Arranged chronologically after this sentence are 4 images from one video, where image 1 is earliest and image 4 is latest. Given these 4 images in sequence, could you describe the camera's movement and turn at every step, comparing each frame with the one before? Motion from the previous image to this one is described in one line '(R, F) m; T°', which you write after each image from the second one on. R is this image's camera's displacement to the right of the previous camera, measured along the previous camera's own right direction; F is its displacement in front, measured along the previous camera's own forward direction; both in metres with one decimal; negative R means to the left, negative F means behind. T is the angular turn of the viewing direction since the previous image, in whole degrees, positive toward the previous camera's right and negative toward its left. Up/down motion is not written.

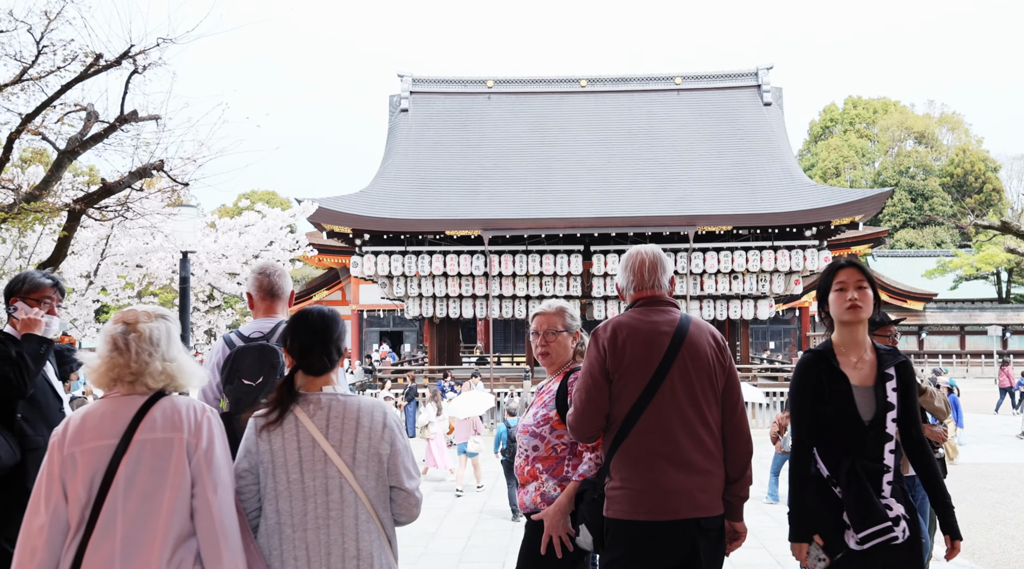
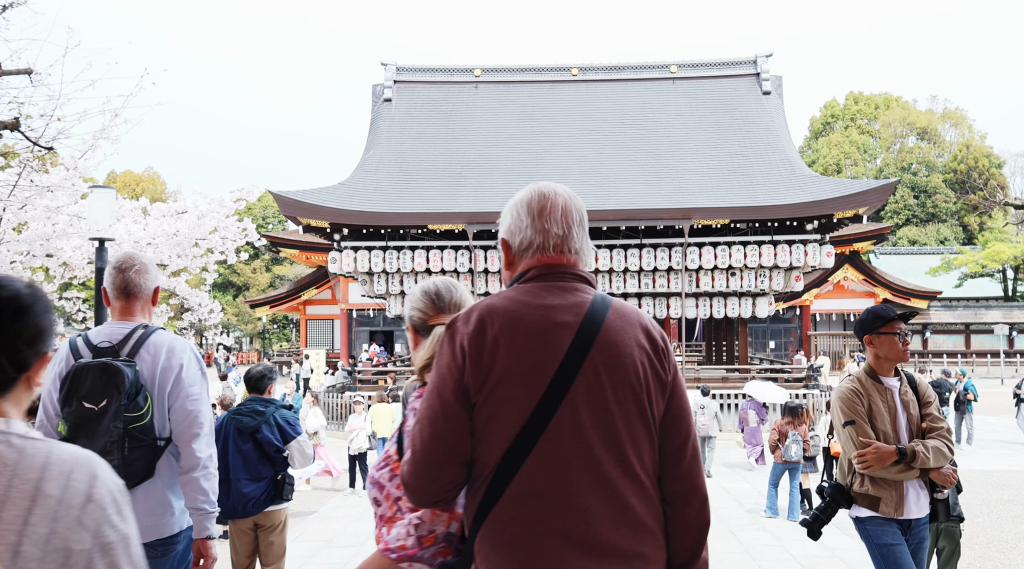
(+0.3, +1.0) m; 0°
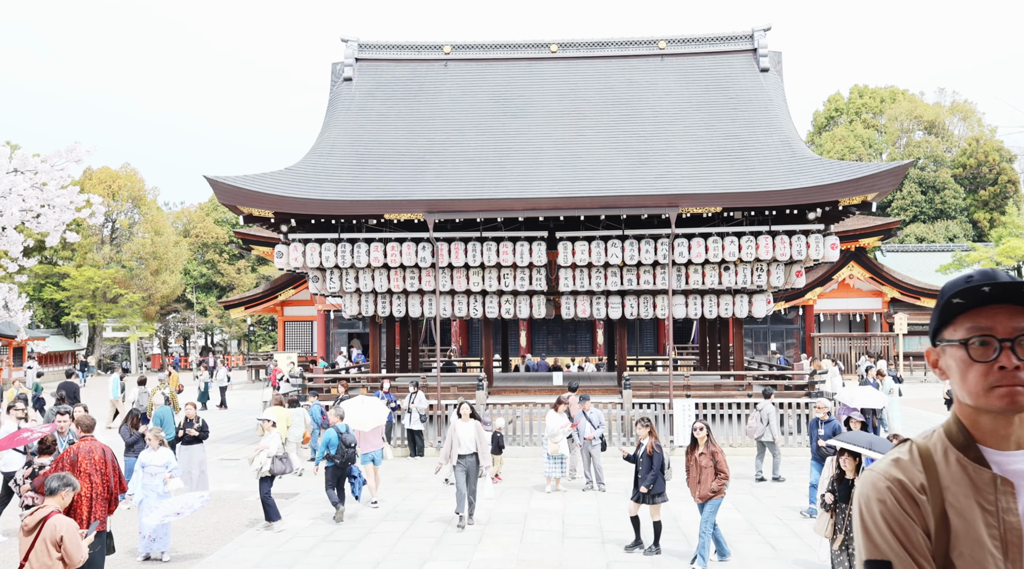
(+0.7, +2.0) m; 0°
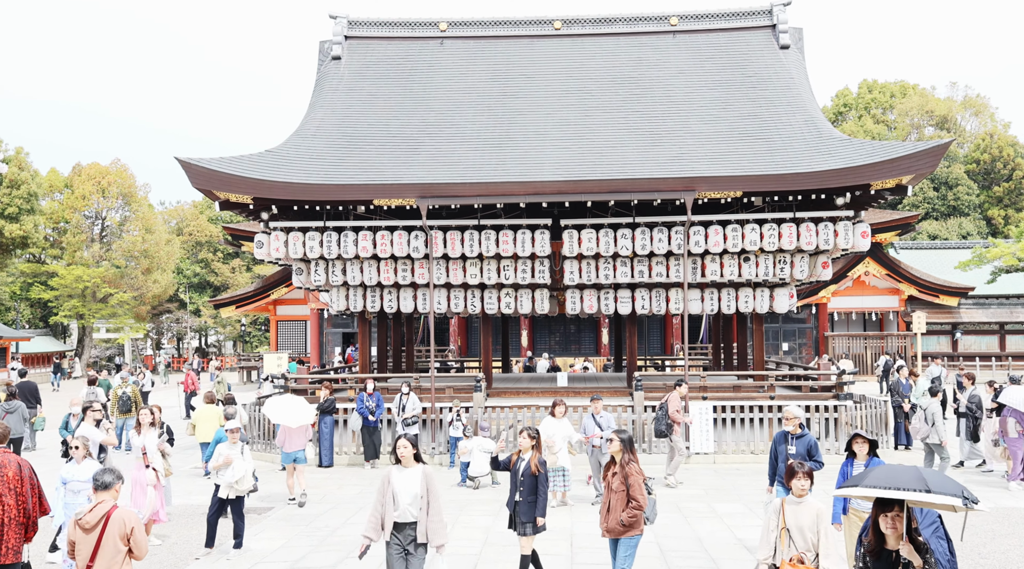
(0.0, +1.4) m; 0°
